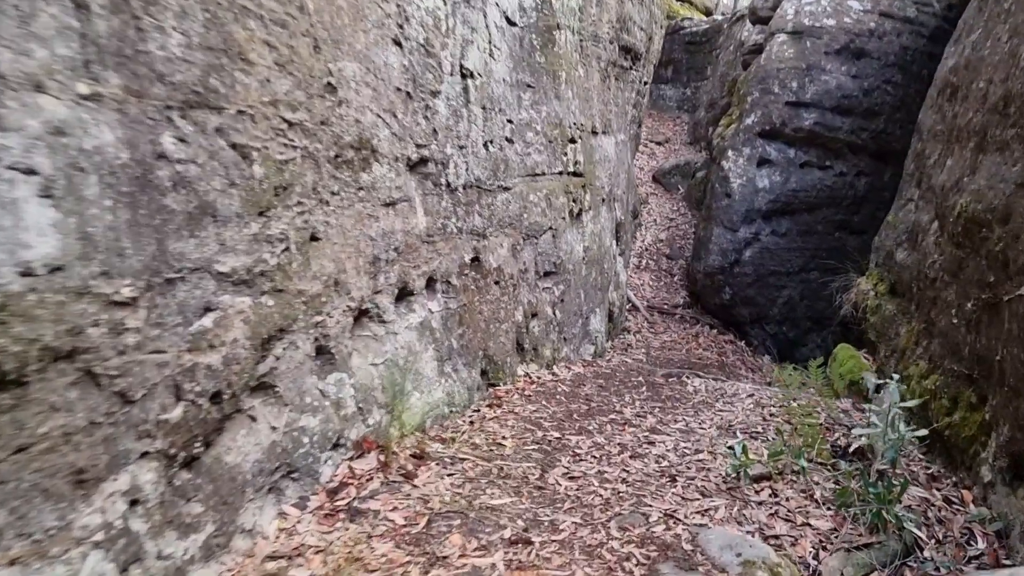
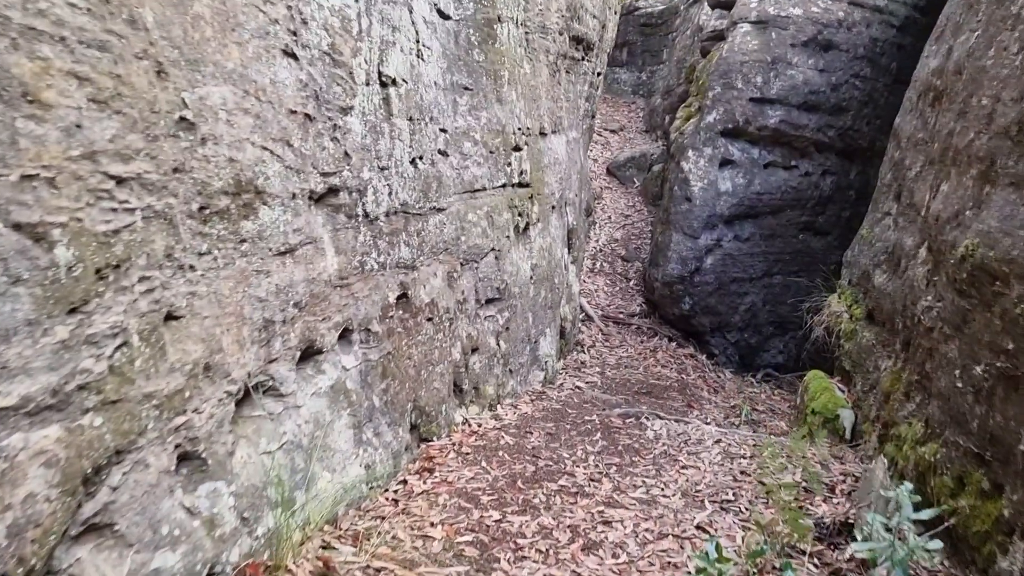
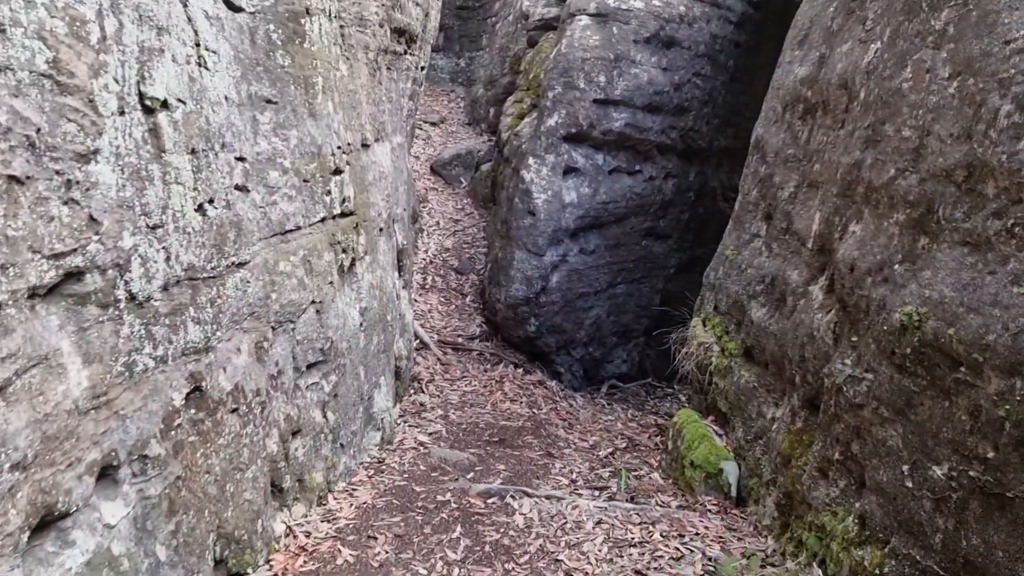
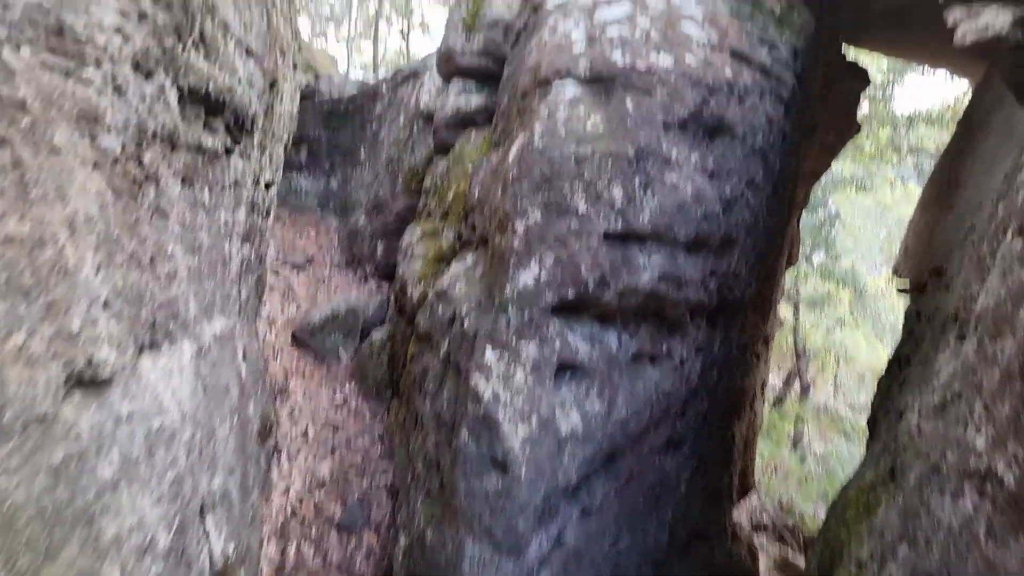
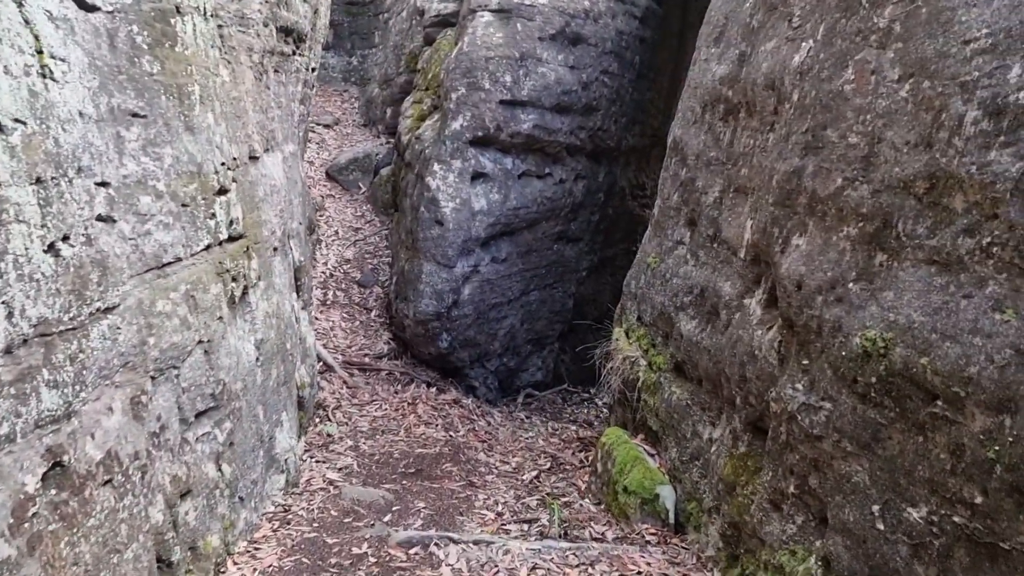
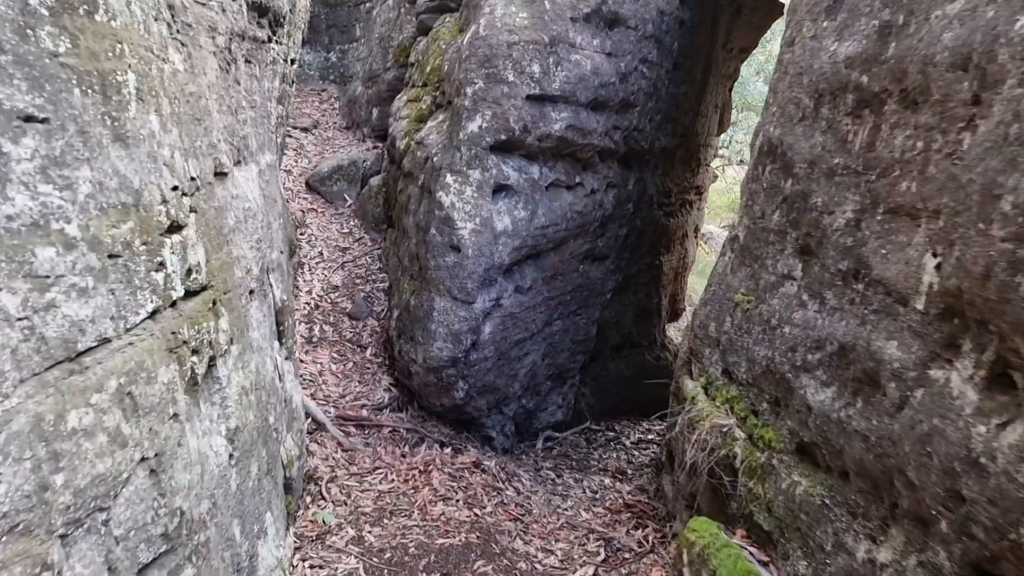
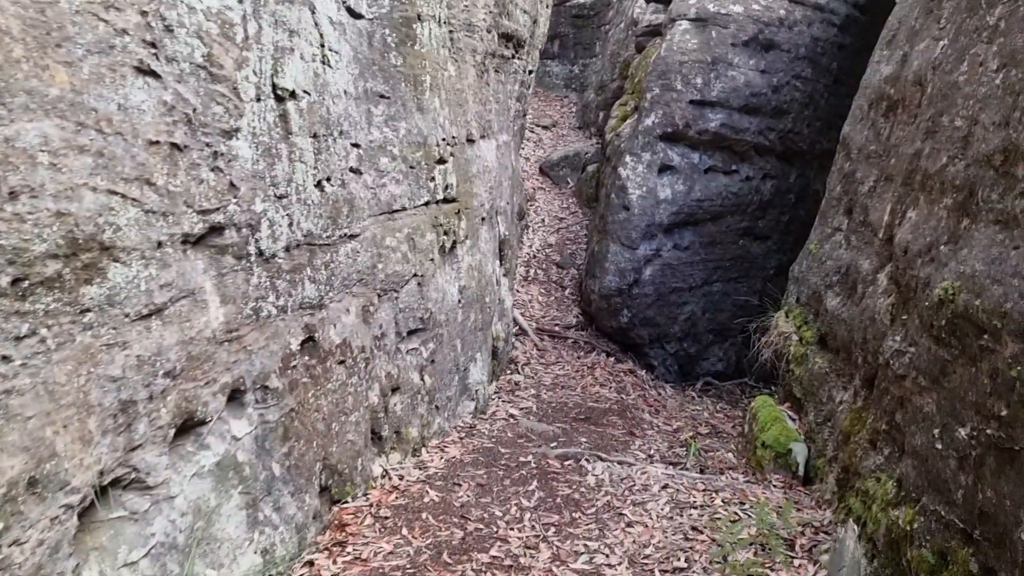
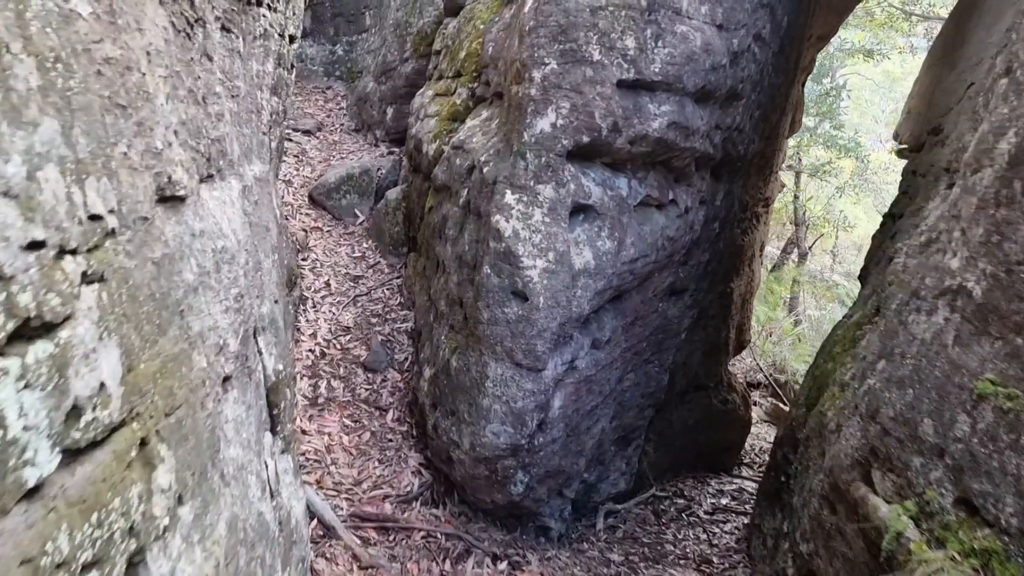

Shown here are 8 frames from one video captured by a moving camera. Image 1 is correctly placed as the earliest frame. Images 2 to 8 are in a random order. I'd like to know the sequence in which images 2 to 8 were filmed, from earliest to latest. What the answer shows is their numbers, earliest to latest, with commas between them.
2, 7, 3, 5, 6, 8, 4
